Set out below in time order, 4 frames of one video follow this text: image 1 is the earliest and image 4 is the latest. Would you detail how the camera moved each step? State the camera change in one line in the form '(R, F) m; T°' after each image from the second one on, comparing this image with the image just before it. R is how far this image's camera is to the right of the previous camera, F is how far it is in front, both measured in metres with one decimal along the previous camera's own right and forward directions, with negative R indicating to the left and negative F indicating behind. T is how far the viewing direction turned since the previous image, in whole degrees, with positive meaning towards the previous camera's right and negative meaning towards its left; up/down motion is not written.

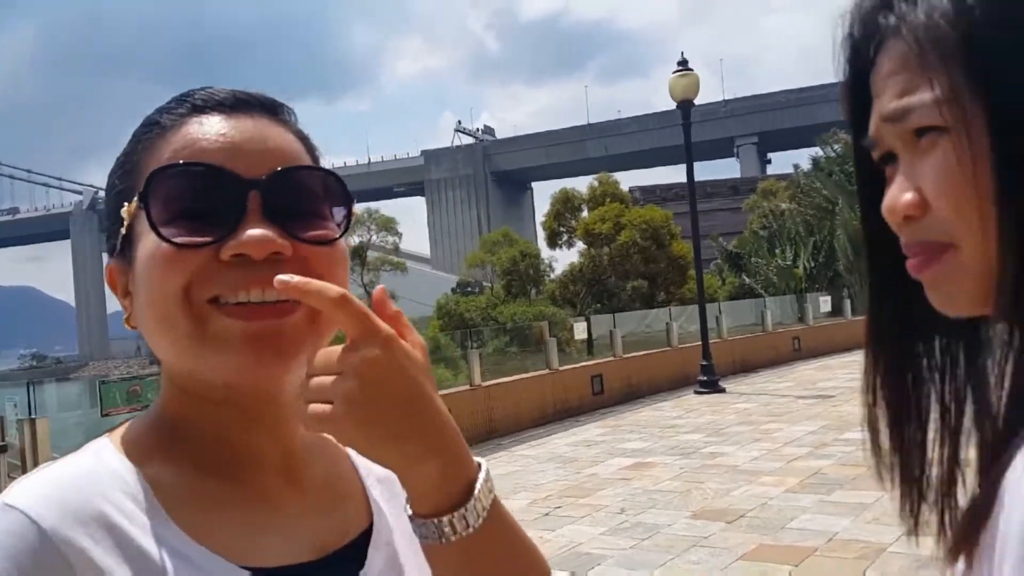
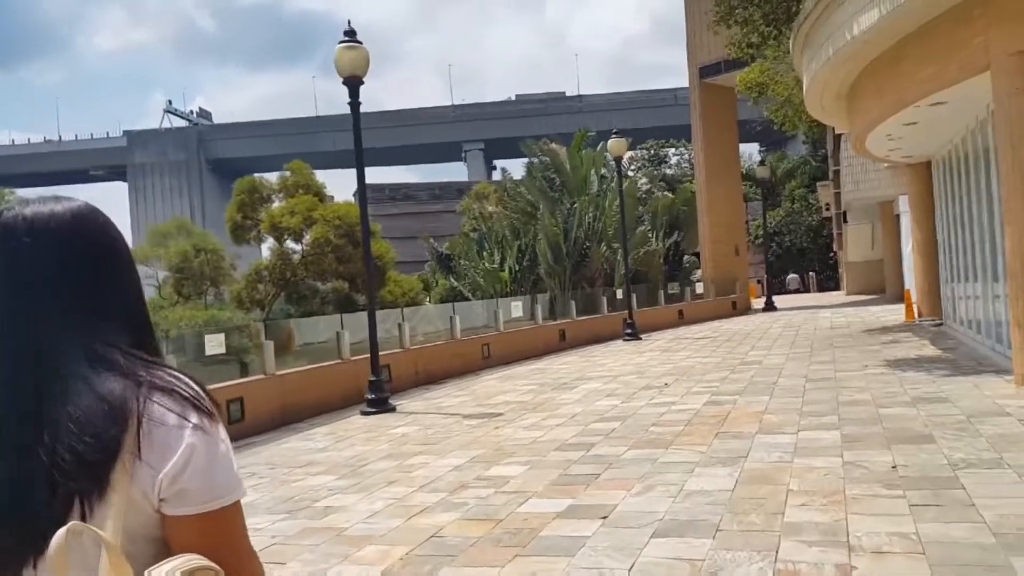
(+1.4, +1.7) m; +19°
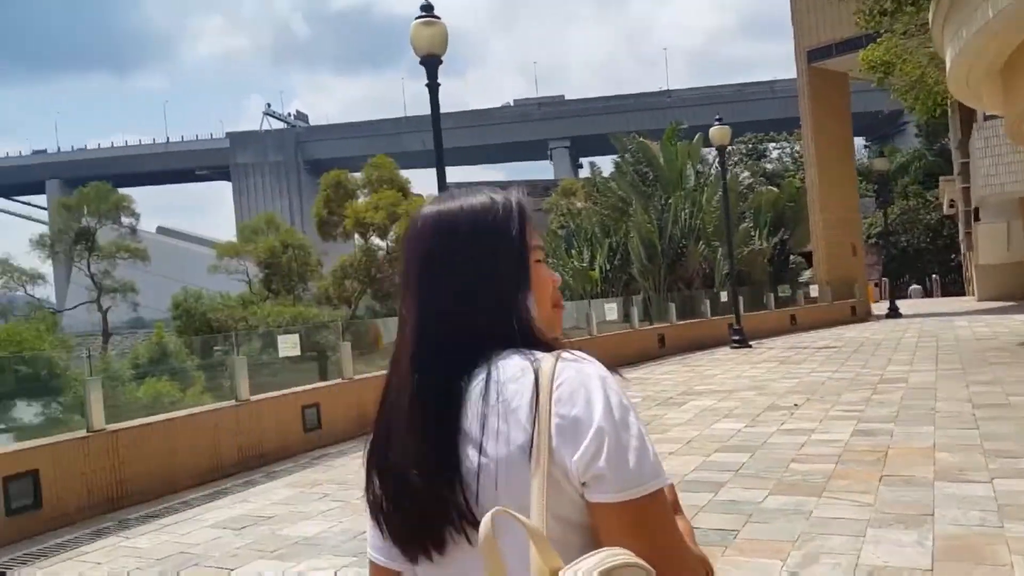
(-0.2, +1.3) m; -6°
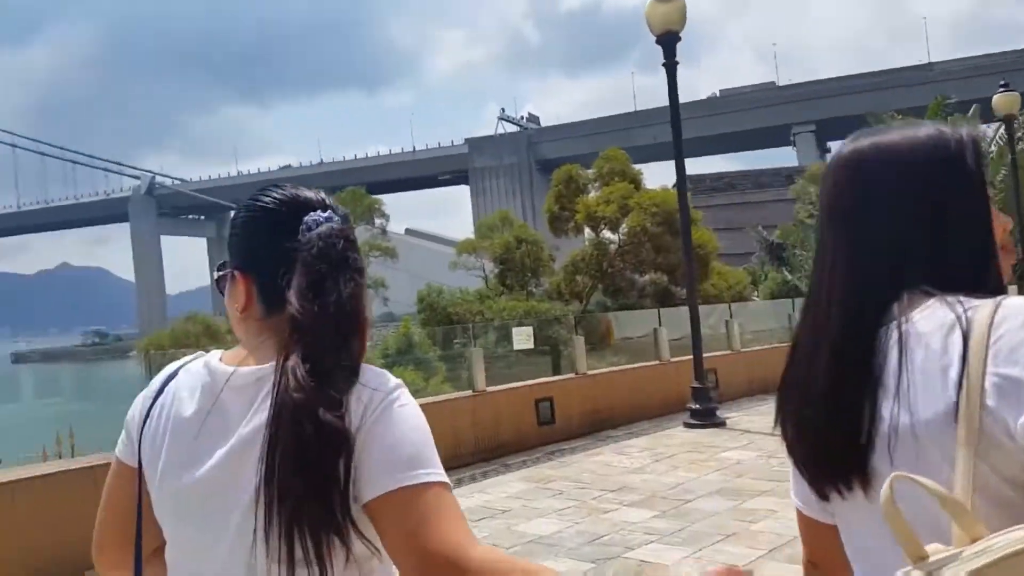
(-0.1, +0.5) m; -16°
